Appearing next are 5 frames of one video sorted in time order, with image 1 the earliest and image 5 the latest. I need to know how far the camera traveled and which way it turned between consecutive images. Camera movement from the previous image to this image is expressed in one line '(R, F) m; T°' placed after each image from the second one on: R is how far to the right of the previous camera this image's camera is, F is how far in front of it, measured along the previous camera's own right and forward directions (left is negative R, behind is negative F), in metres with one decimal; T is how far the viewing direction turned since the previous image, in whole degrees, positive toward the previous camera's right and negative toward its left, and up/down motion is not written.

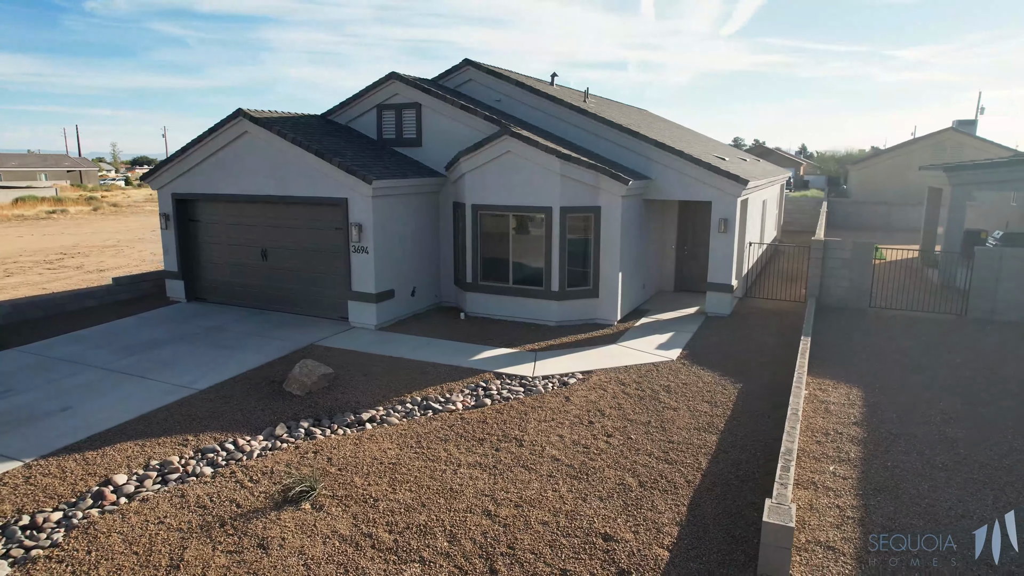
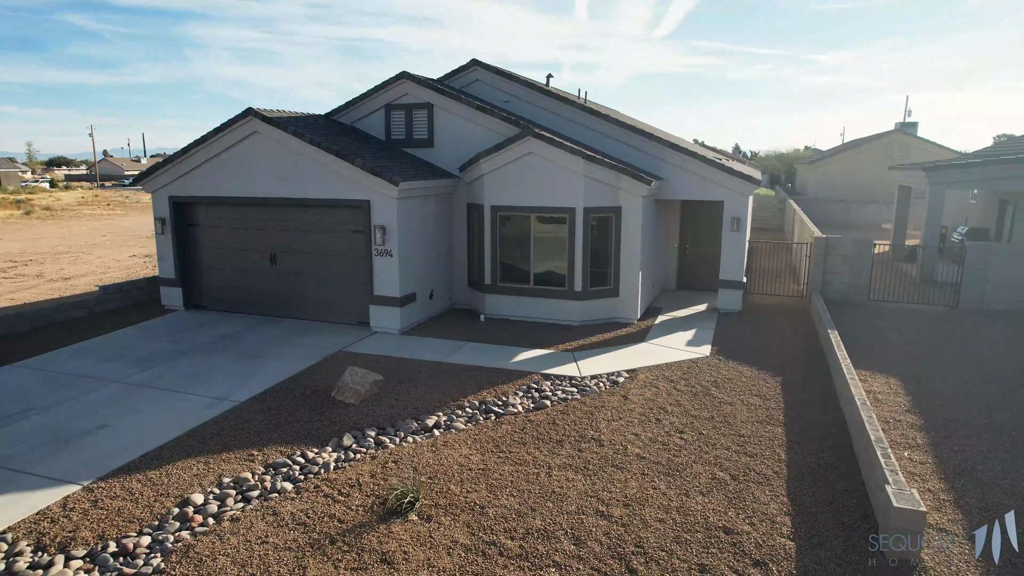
(-1.6, +0.1) m; +5°
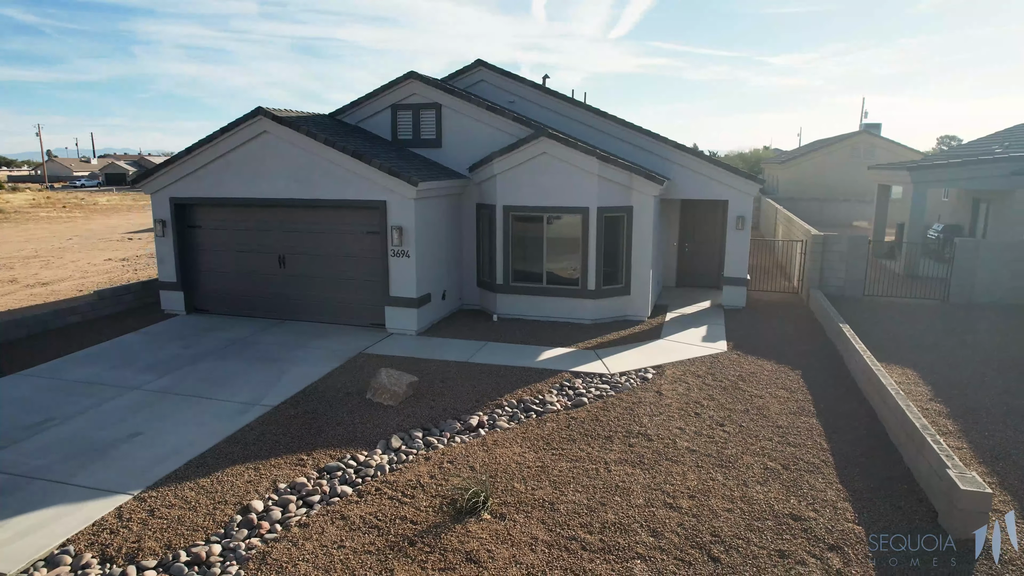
(-1.1, 0.0) m; +3°
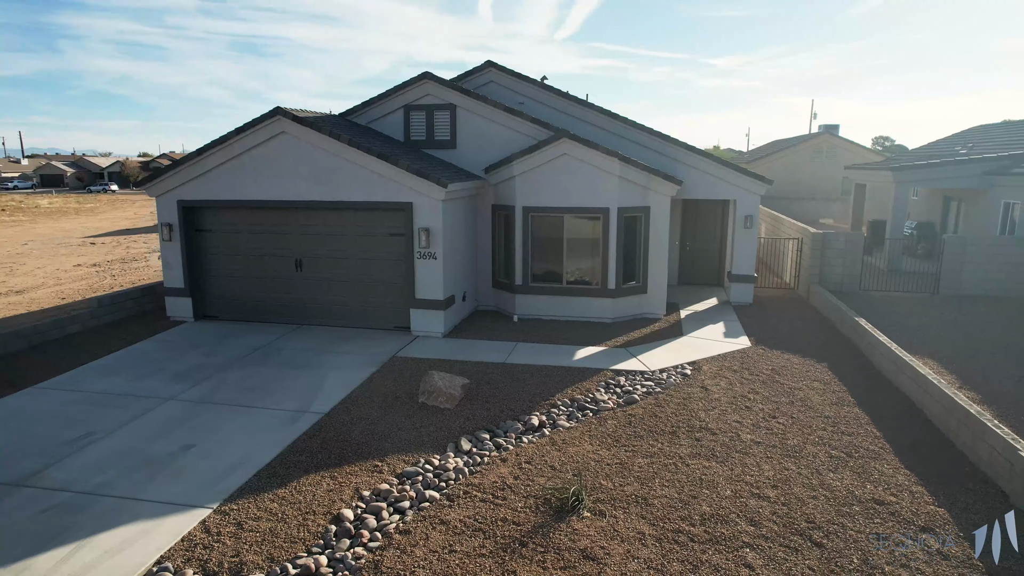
(-1.4, 0.0) m; +4°
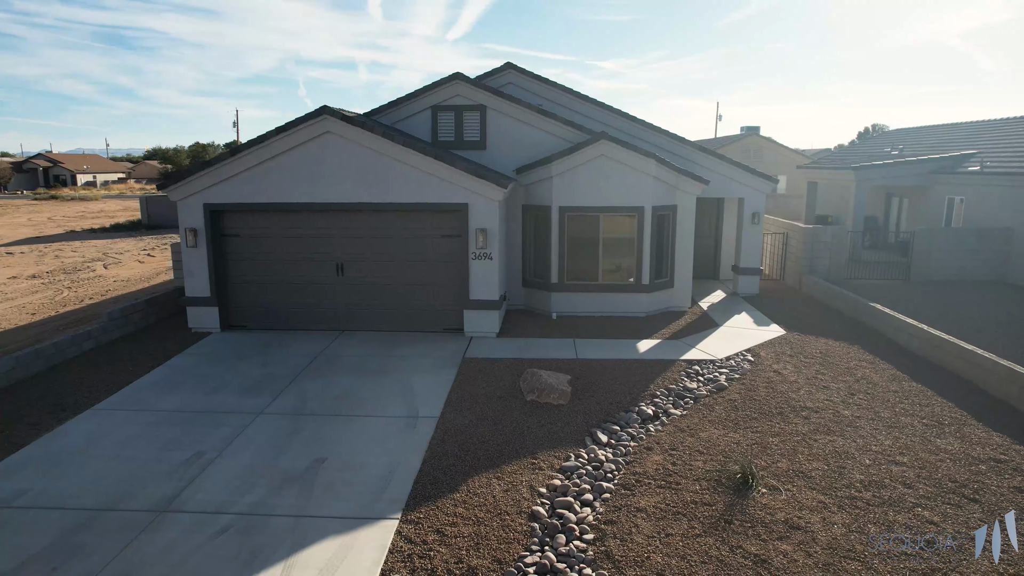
(-2.9, 0.0) m; +9°
